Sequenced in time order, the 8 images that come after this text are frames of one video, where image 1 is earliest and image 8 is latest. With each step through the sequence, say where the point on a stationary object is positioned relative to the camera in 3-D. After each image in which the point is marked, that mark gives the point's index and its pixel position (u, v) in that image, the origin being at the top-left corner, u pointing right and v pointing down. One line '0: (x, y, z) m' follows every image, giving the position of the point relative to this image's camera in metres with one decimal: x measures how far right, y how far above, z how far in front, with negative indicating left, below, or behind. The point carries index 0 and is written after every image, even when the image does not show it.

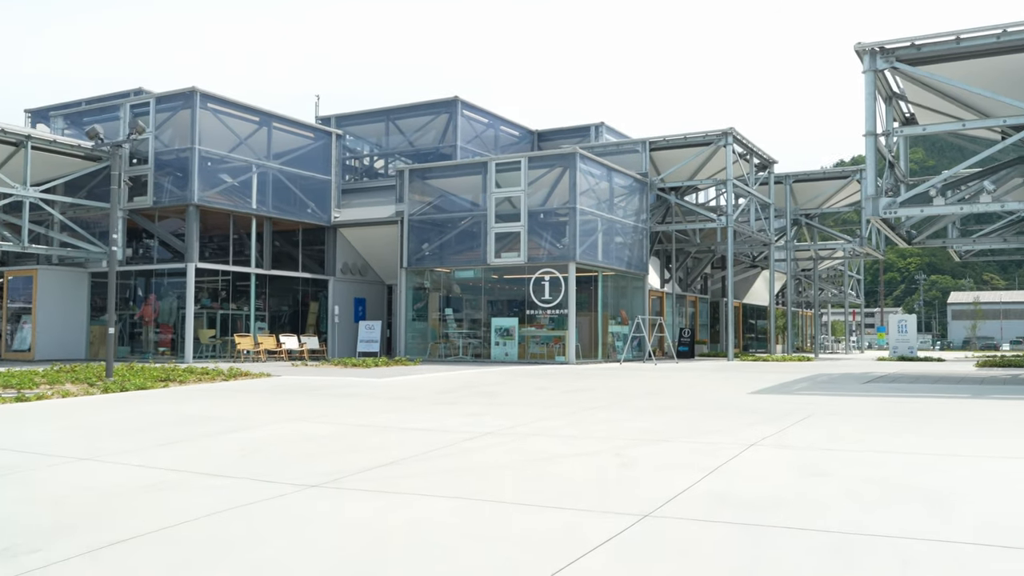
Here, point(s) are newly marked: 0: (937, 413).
0: (+5.2, -1.5, +11.2) m
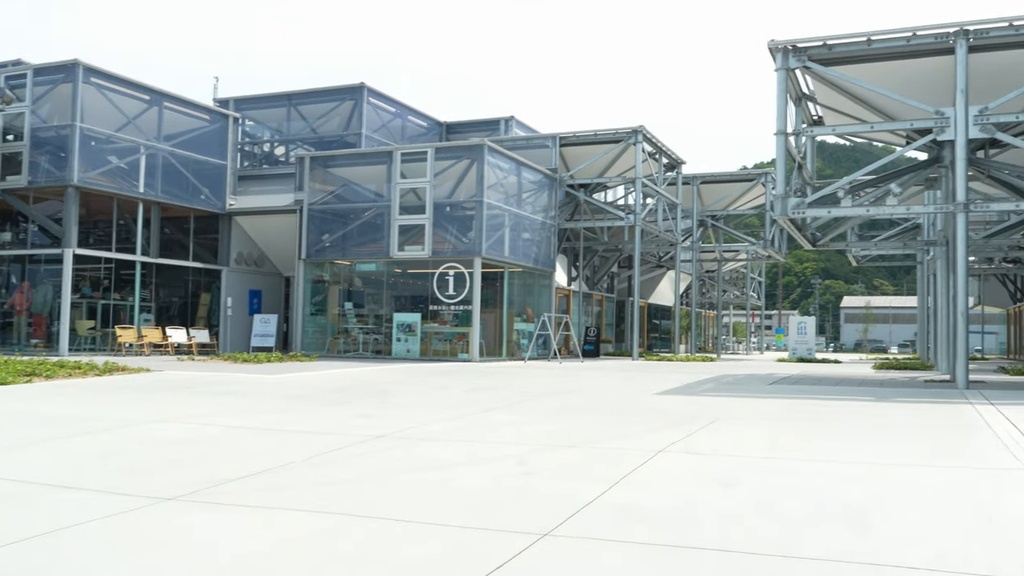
0: (+4.0, -1.5, +11.0) m
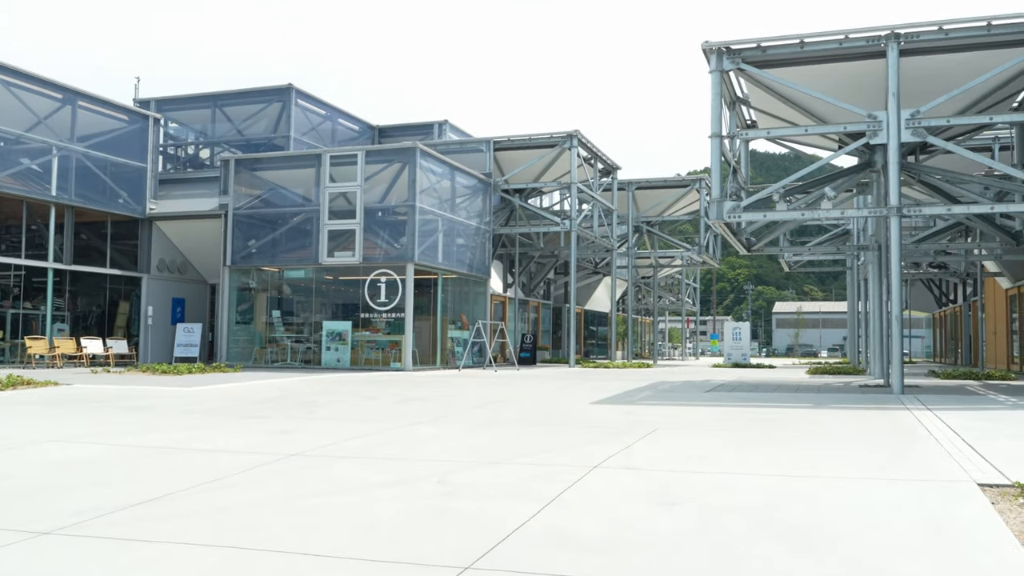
0: (+3.2, -1.5, +10.7) m
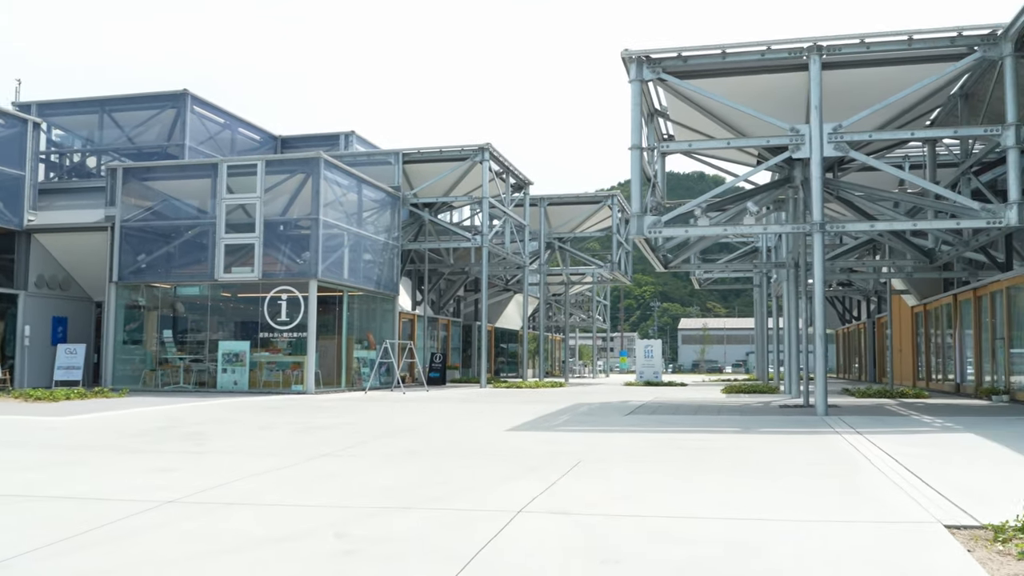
0: (+2.2, -1.7, +10.0) m
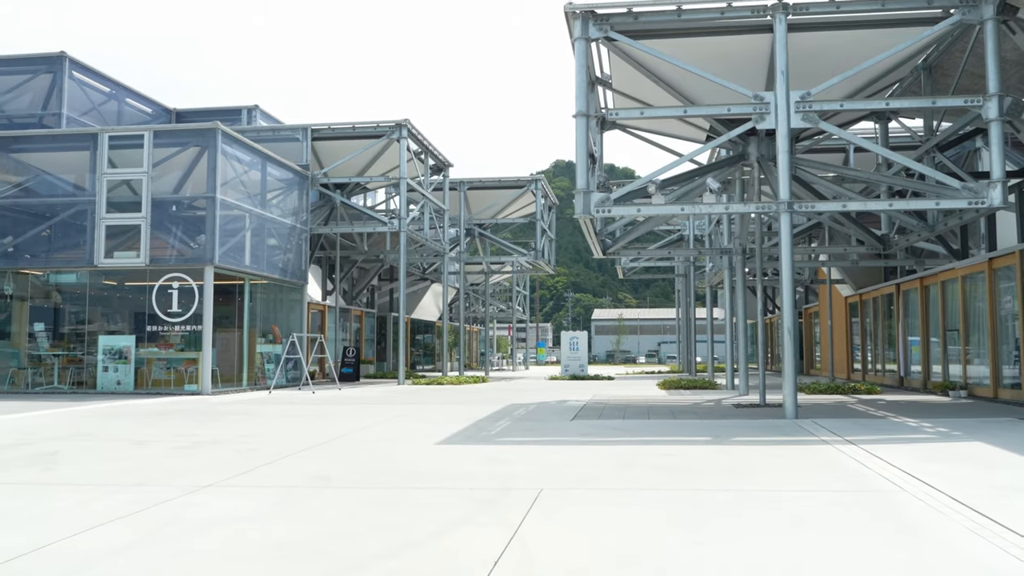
0: (+1.6, -1.6, +8.3) m
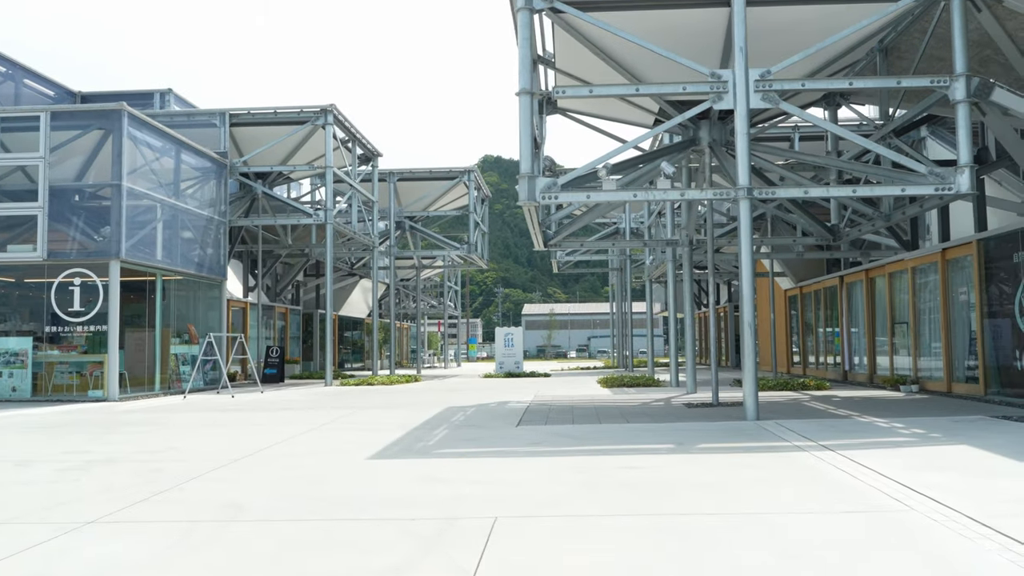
0: (+1.2, -1.5, +7.3) m
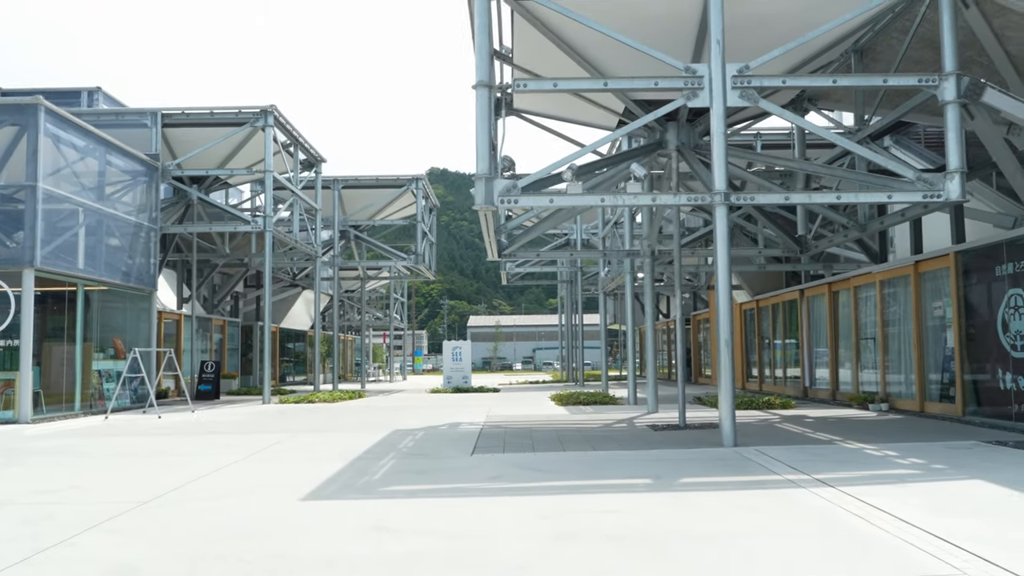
0: (+0.9, -1.6, +6.2) m
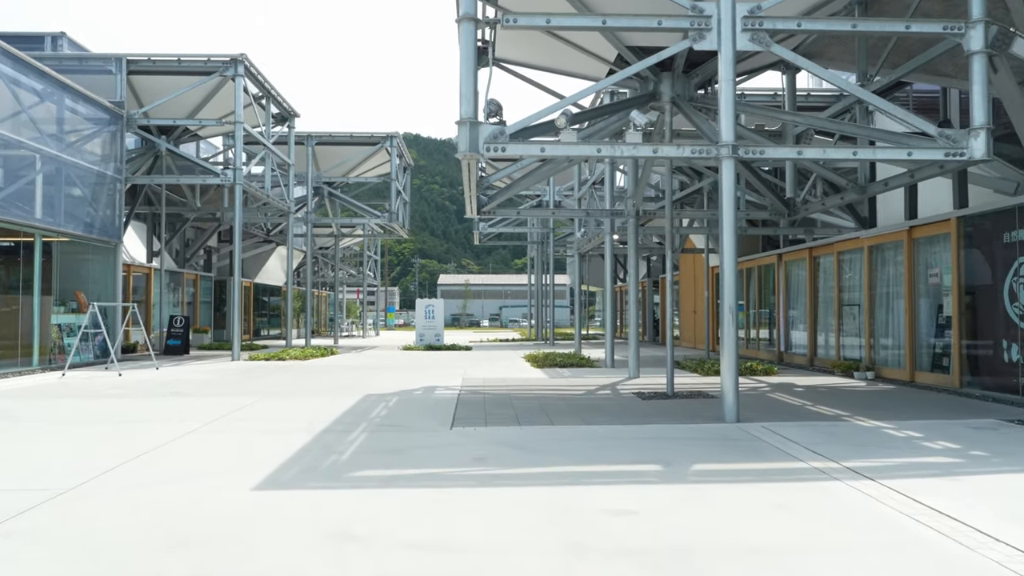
0: (+0.9, -1.4, +5.5) m
